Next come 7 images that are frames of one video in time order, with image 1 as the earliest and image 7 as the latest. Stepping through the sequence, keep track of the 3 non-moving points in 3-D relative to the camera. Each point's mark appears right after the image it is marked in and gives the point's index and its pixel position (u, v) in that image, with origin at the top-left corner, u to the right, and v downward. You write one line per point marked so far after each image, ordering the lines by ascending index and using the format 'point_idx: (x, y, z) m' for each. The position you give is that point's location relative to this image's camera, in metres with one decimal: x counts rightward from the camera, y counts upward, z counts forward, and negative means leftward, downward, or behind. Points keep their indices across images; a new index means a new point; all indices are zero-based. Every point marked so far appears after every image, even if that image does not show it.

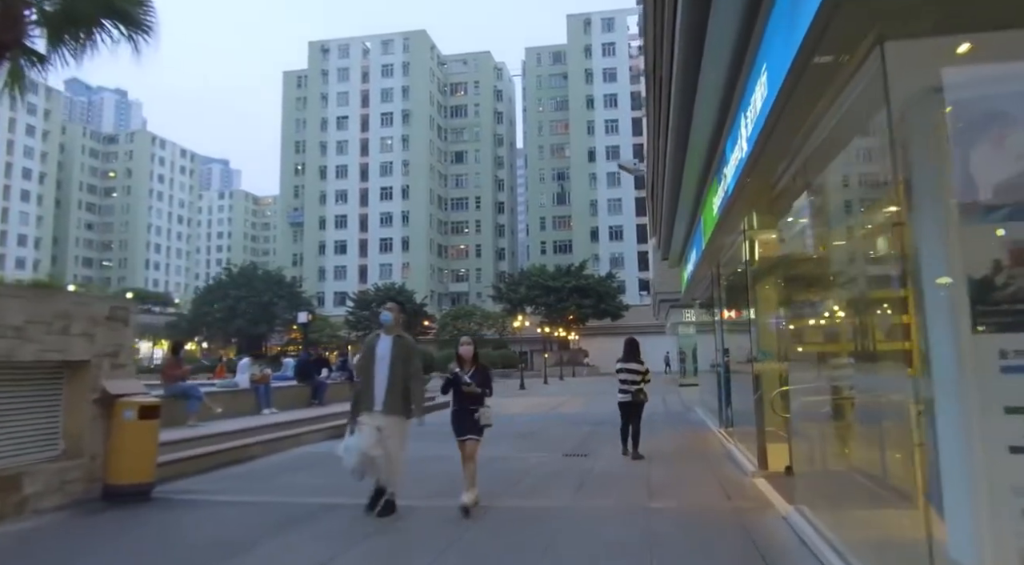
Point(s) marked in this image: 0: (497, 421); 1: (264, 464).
0: (-0.3, -3.3, +15.6) m
1: (-3.7, -2.7, +9.5) m
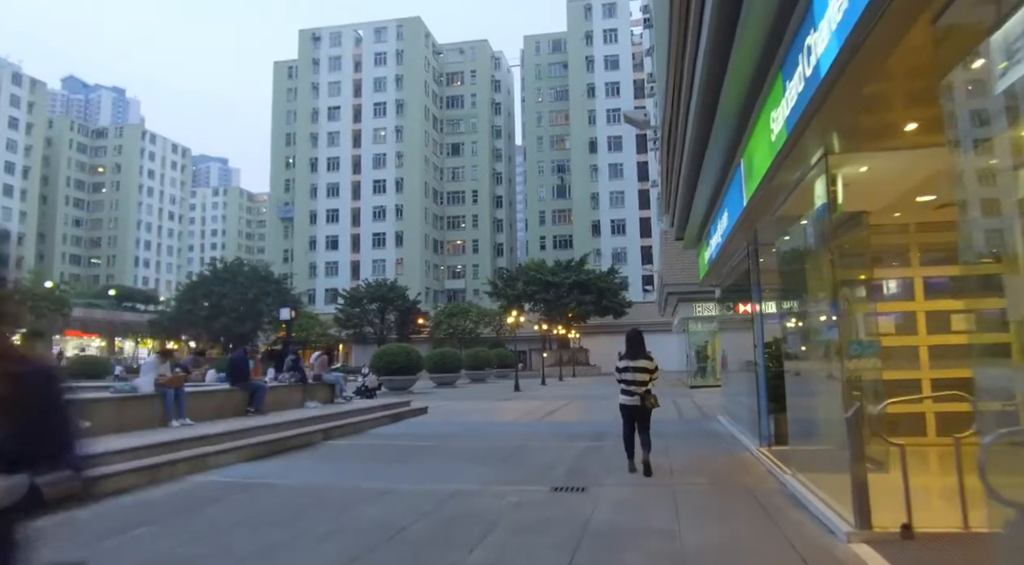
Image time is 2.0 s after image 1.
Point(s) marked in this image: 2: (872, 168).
0: (-0.7, -2.9, +12.8) m
1: (-4.0, -2.3, +6.7) m
2: (+3.4, +1.1, +6.1) m
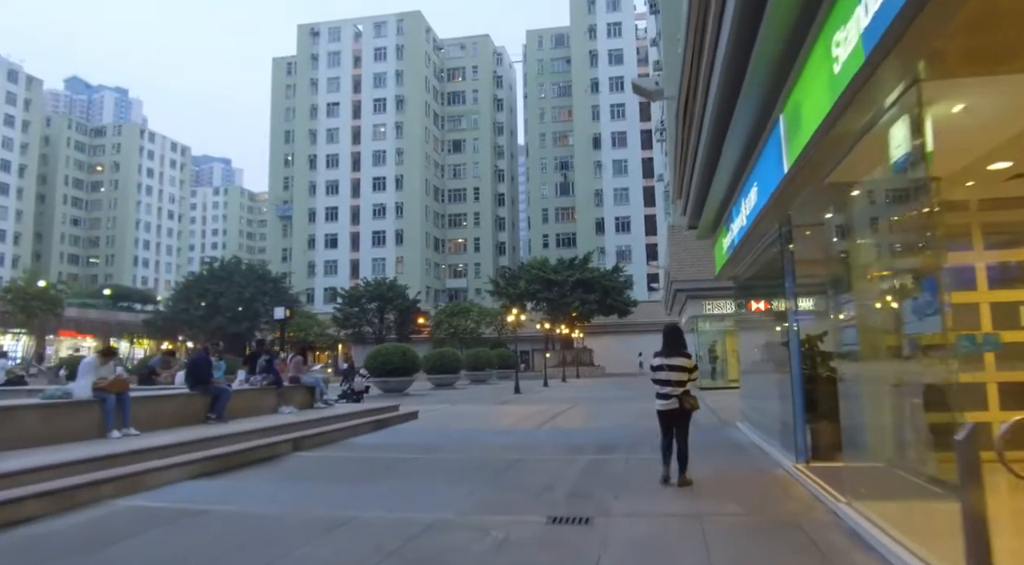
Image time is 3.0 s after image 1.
0: (-0.8, -2.8, +11.5) m
1: (-4.1, -2.2, +5.4) m
2: (+3.3, +1.3, +4.8) m
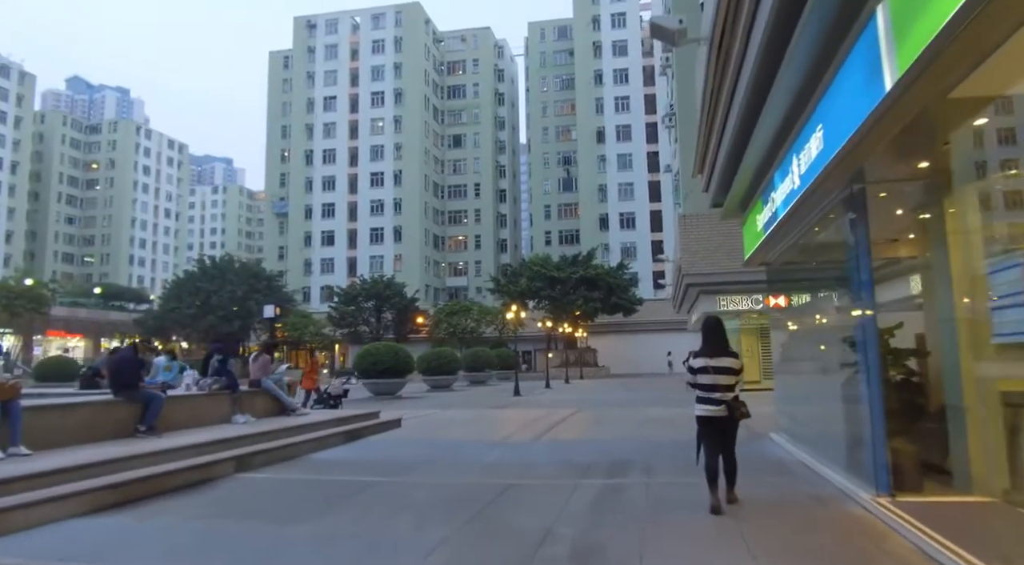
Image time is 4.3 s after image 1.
0: (-0.8, -2.6, +9.6) m
1: (-4.3, -1.9, +3.6) m
2: (+3.2, +1.5, +2.9) m
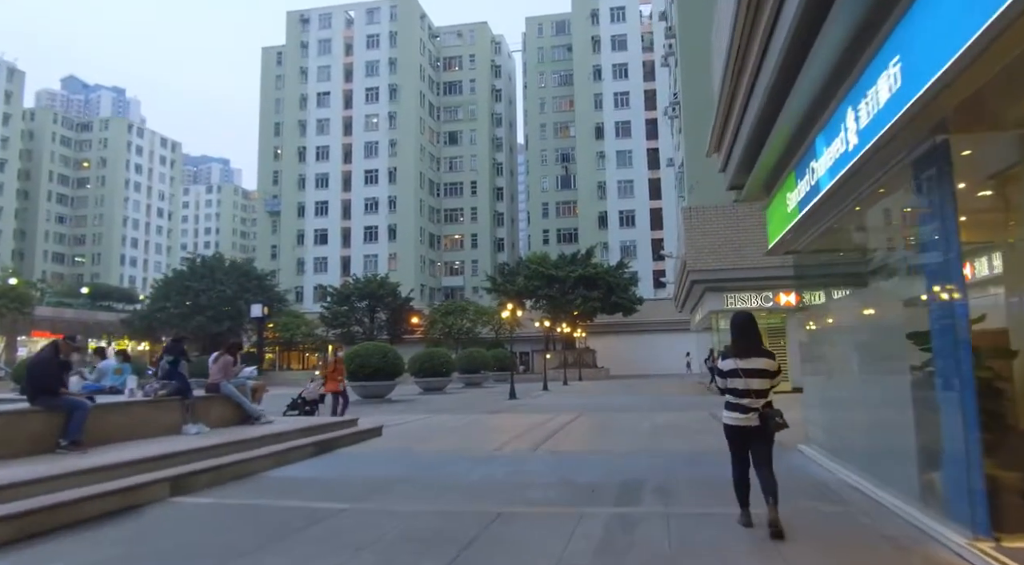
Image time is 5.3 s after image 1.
0: (-1.0, -2.4, +8.3) m
1: (-4.4, -1.8, +2.2) m
2: (+3.1, +1.6, +1.6) m
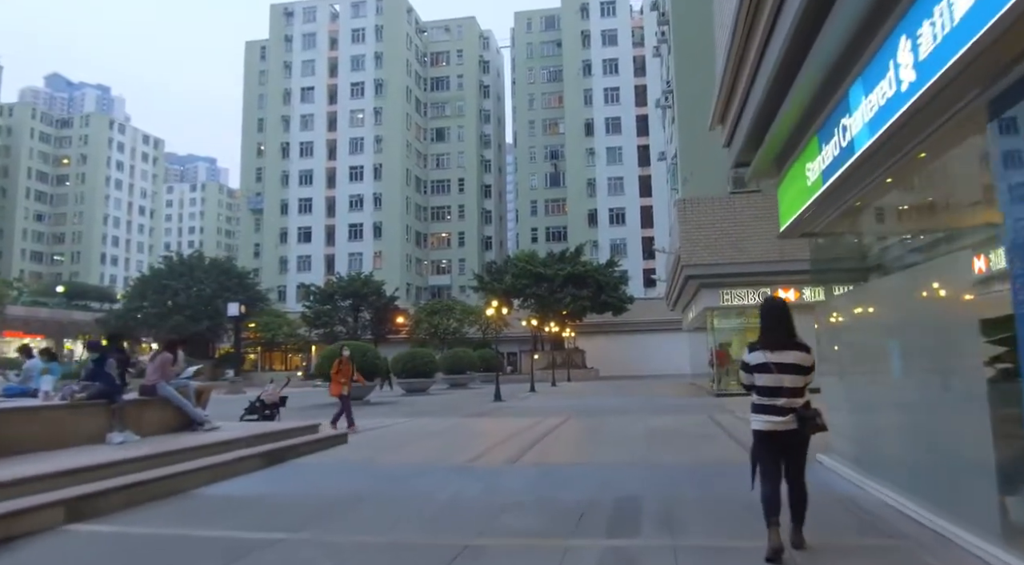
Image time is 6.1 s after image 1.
0: (-1.2, -2.2, +7.1) m
1: (-4.5, -1.6, +1.0) m
2: (+2.9, +1.8, +0.4) m
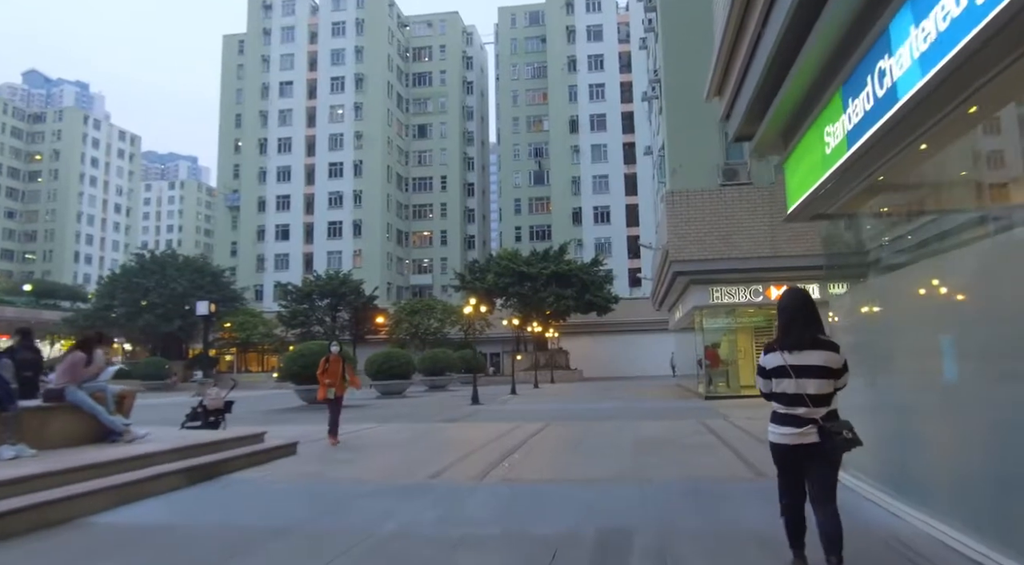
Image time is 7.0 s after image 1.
0: (-1.6, -2.1, +5.9) m
1: (-4.7, -1.4, -0.3) m
2: (+2.8, +2.0, -0.6) m
